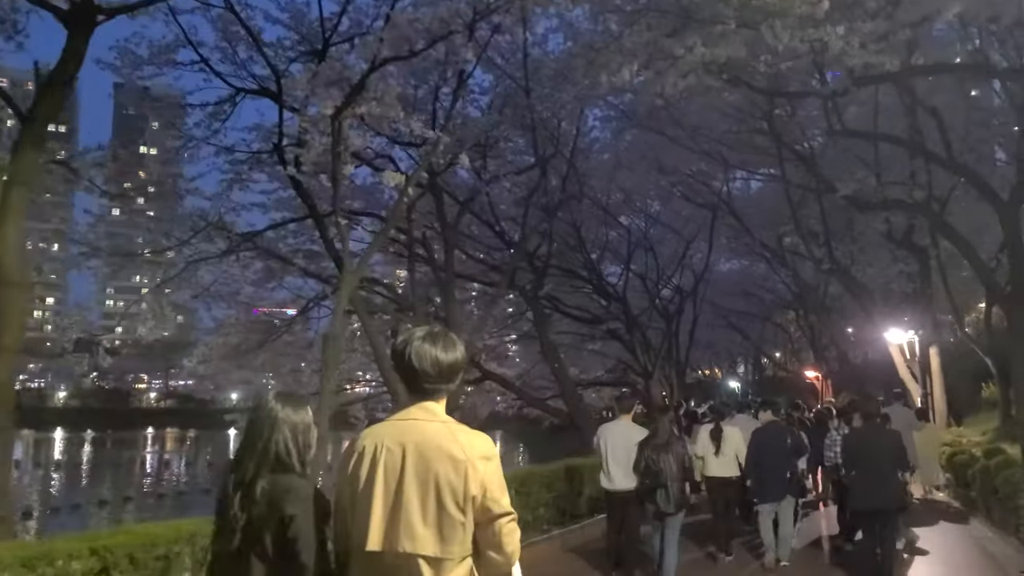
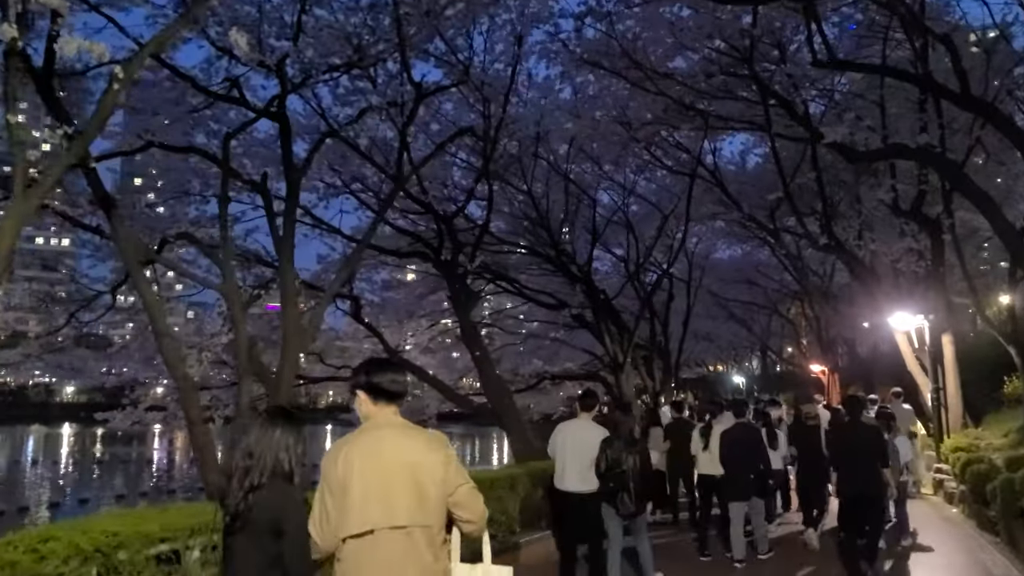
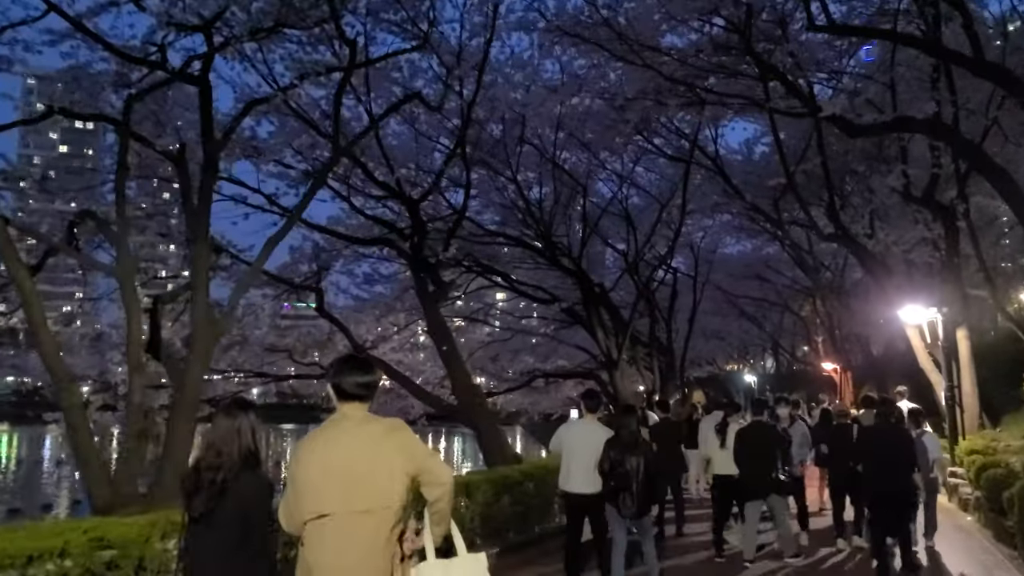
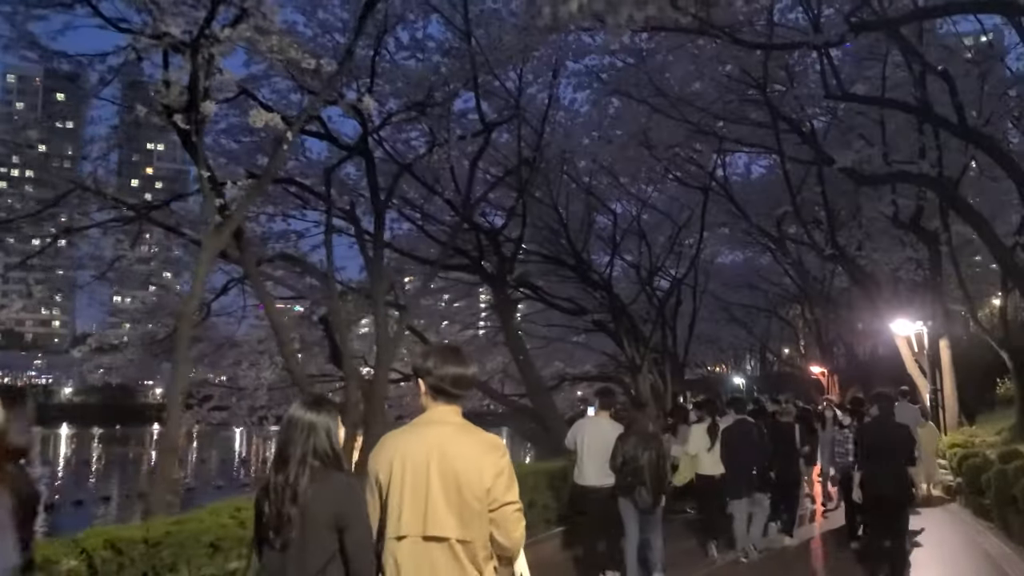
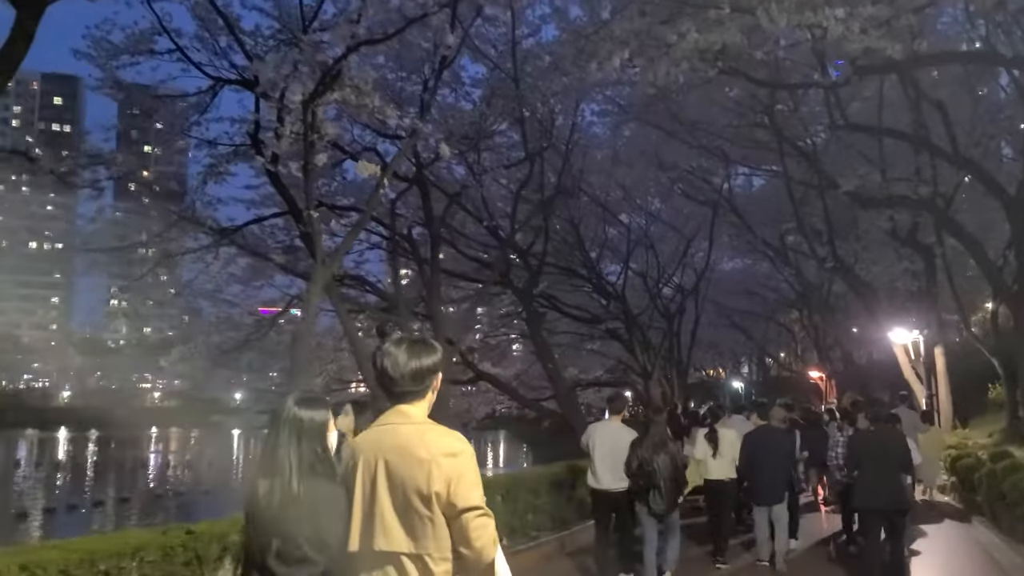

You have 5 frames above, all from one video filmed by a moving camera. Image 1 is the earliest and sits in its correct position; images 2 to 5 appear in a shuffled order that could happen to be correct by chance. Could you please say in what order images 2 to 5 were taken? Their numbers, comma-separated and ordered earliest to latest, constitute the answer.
5, 4, 2, 3
